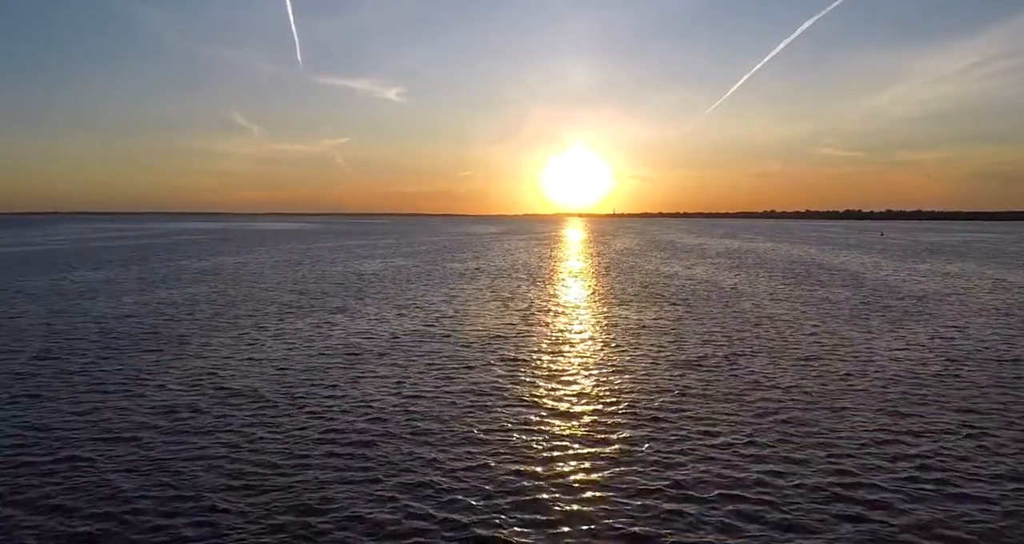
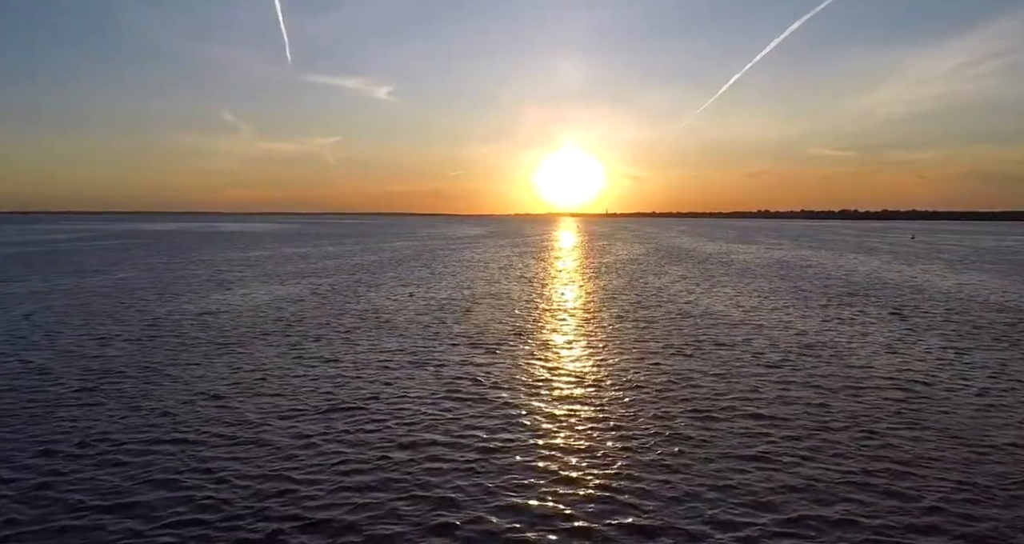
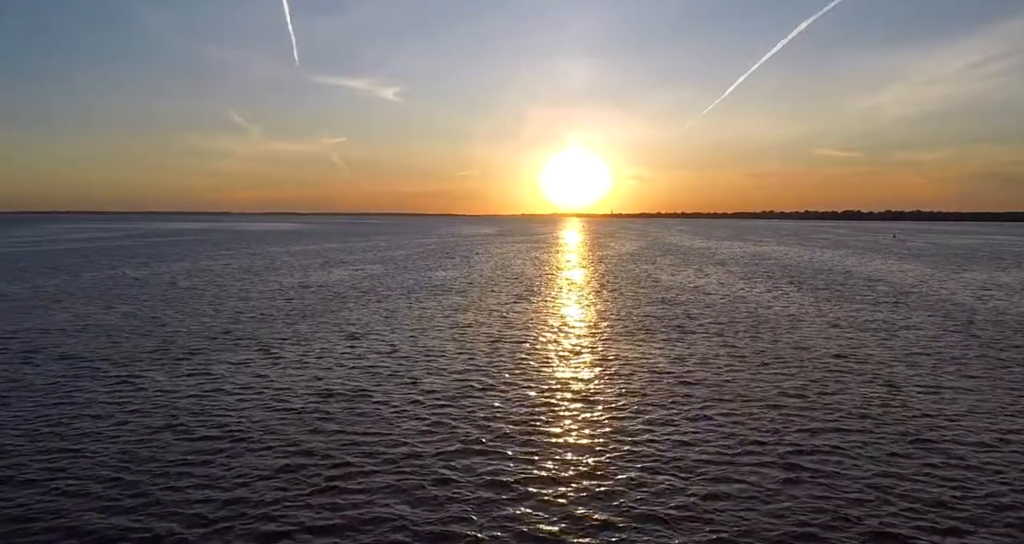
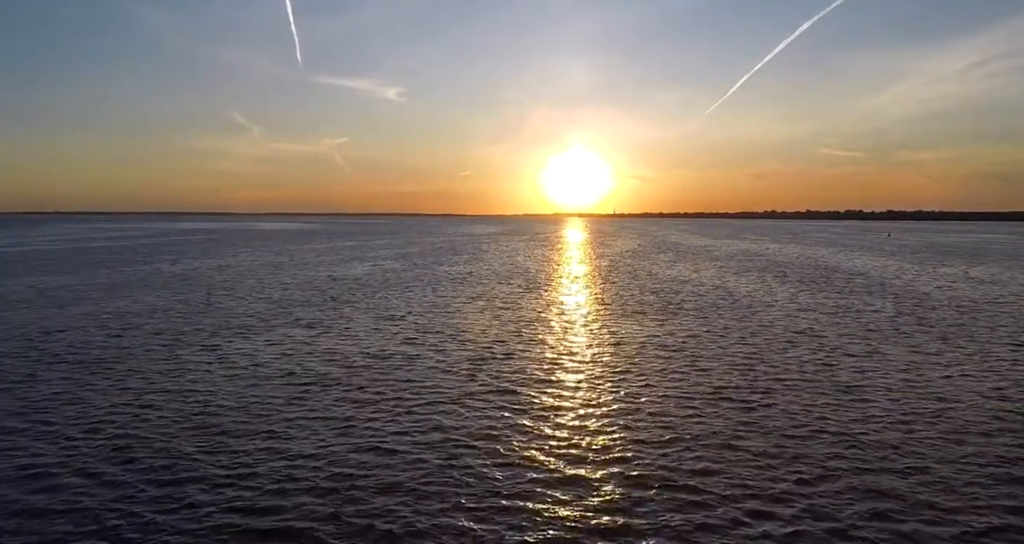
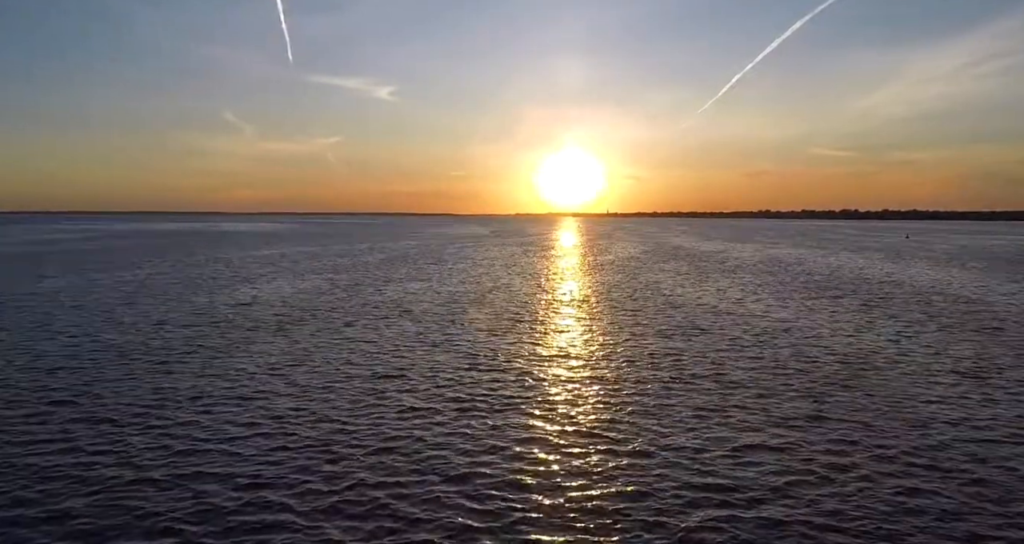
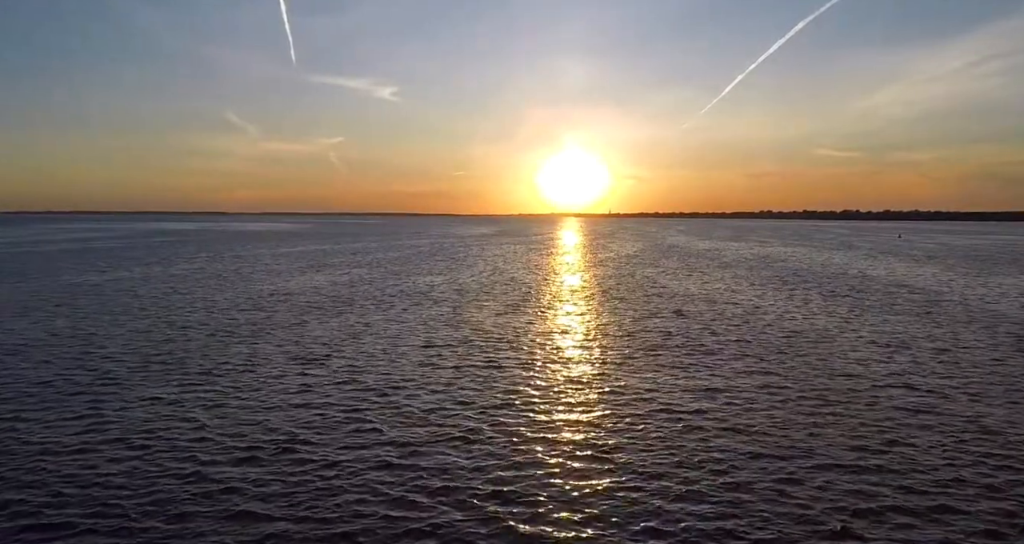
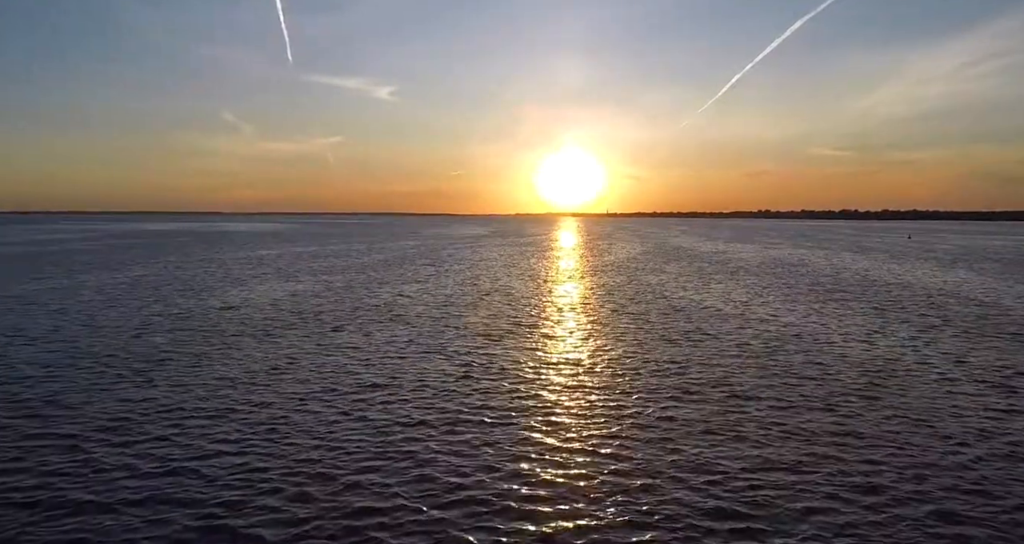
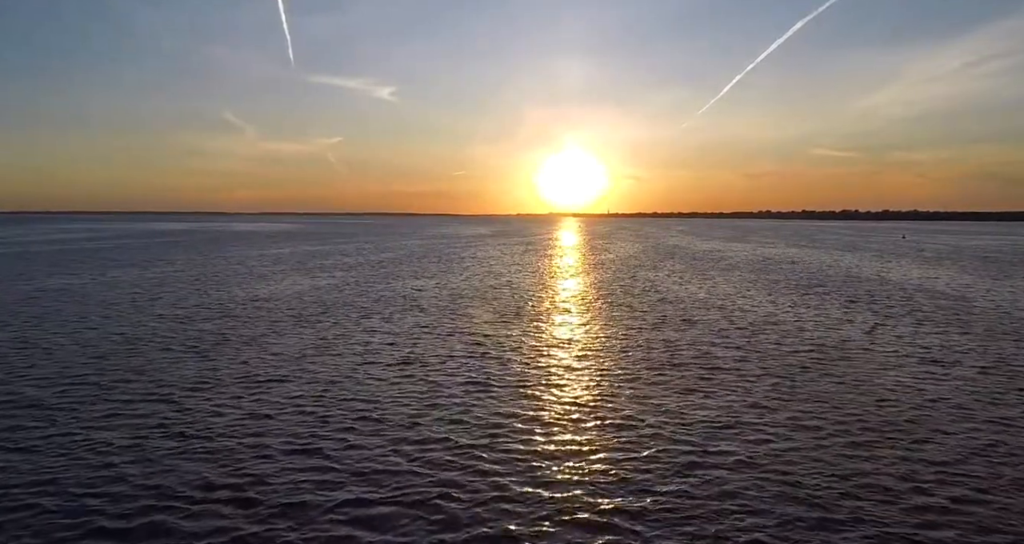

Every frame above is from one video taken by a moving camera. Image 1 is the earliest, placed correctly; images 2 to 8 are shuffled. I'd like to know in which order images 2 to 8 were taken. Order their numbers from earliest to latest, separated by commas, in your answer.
4, 3, 6, 8, 5, 7, 2
